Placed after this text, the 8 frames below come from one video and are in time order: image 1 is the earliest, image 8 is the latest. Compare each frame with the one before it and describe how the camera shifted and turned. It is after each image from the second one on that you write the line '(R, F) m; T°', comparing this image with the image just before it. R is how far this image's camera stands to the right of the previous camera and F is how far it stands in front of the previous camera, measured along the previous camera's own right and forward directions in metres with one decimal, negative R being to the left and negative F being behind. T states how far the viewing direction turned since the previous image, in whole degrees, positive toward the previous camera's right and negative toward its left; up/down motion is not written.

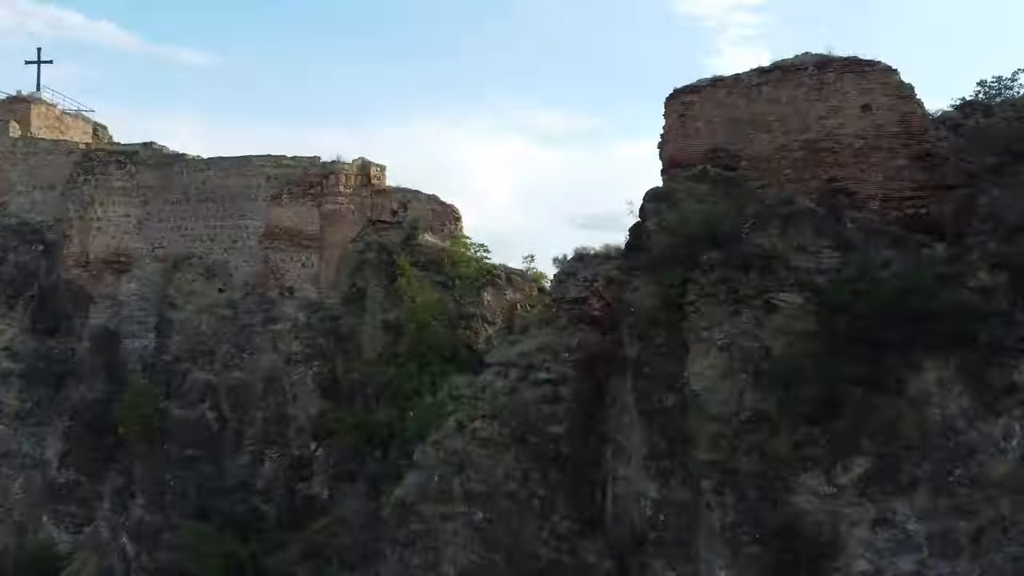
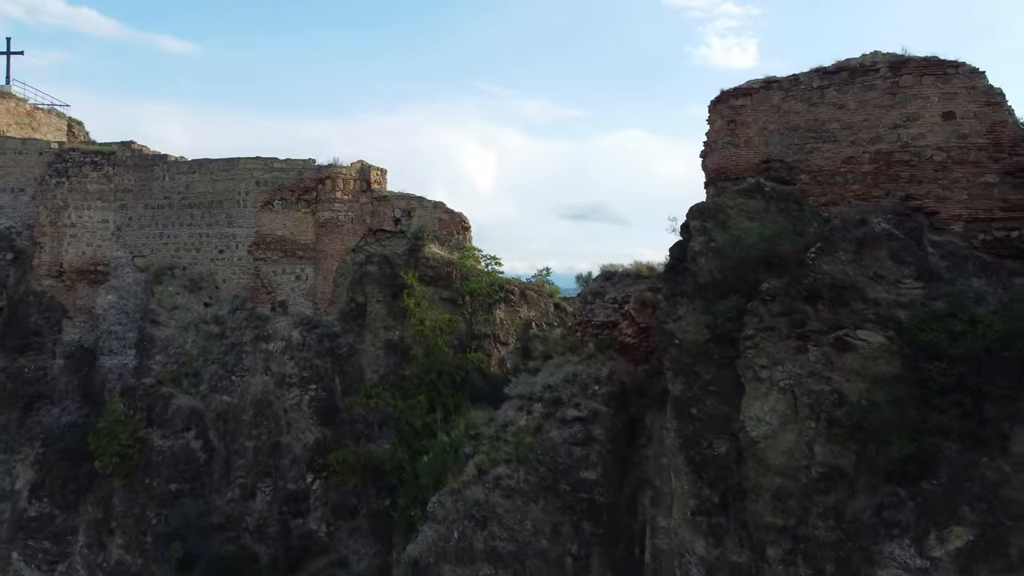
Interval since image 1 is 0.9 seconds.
(-0.4, +1.0) m; +1°
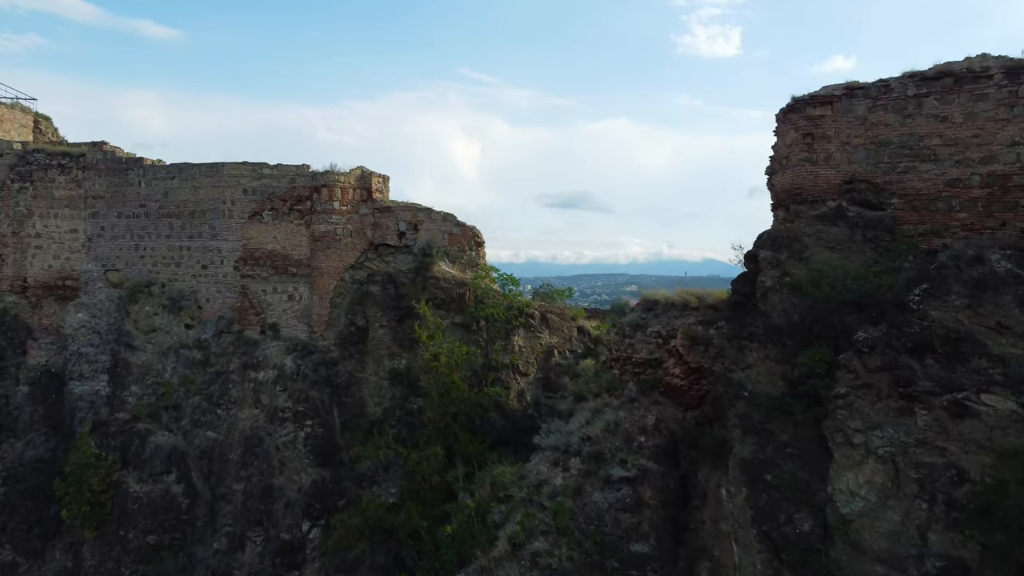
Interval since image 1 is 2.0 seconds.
(-0.5, +1.2) m; +1°
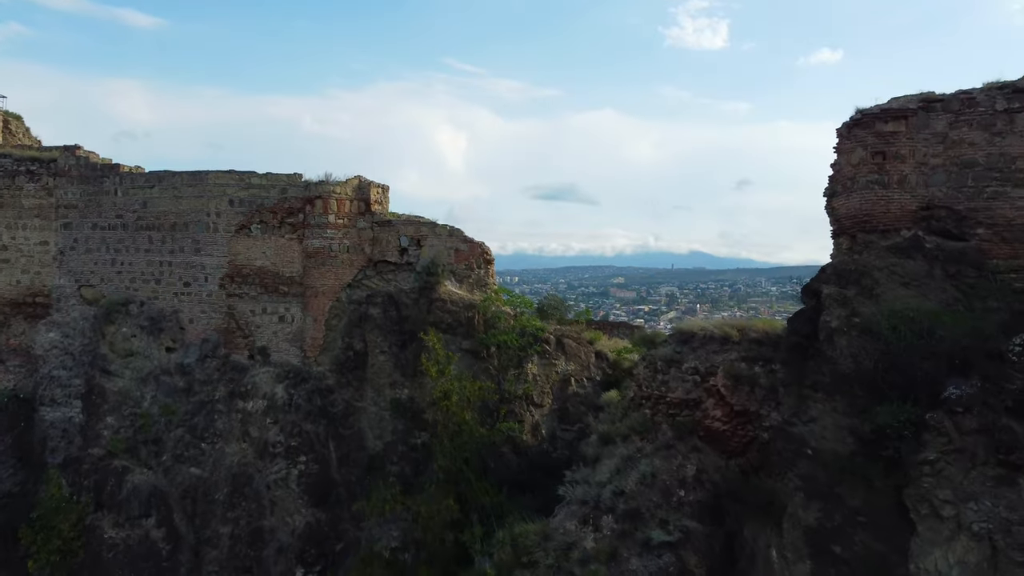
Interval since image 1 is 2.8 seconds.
(-0.3, +0.9) m; +1°
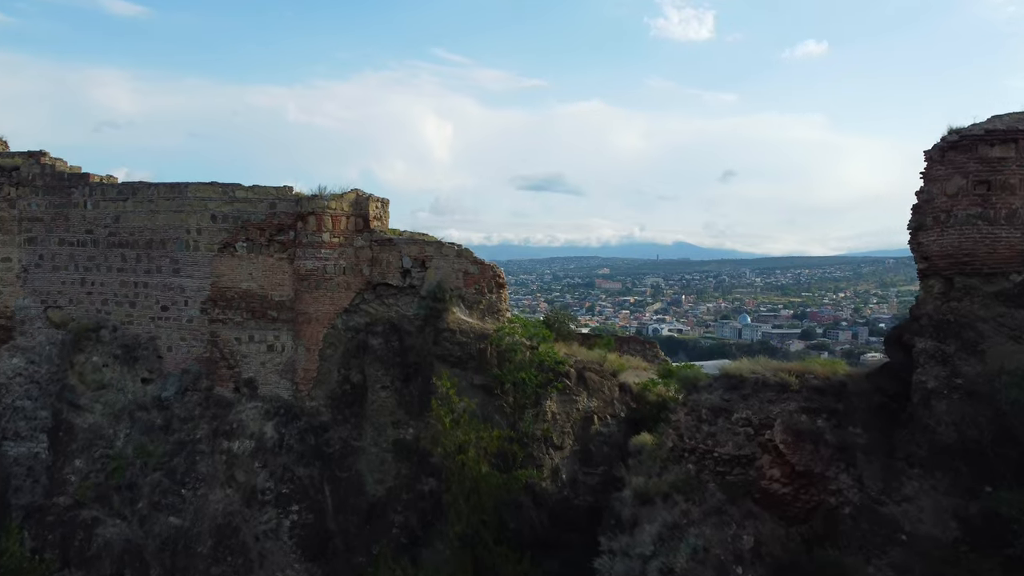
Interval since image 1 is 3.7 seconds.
(-0.3, +1.0) m; +1°
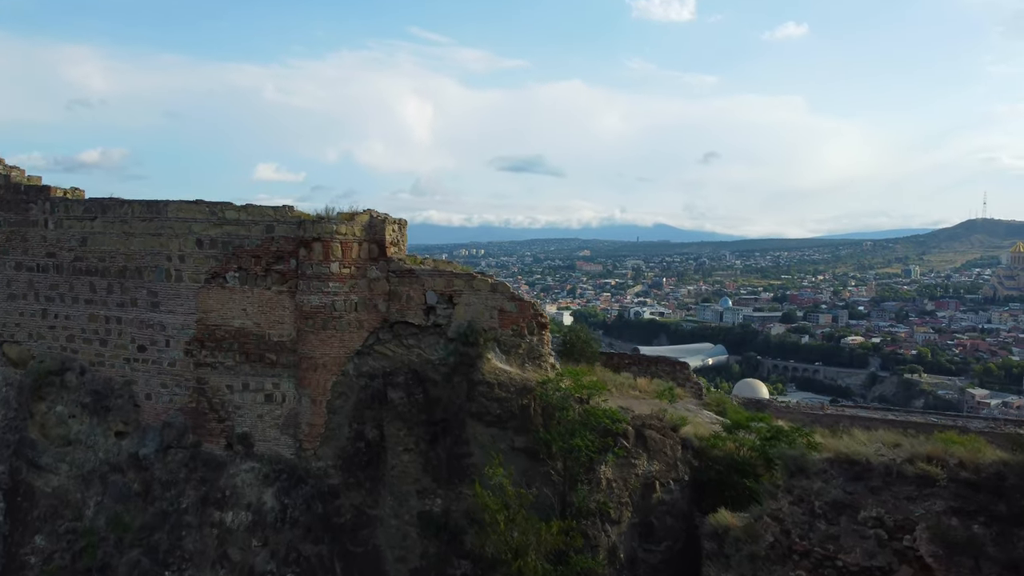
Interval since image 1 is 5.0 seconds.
(-0.6, +1.4) m; +1°
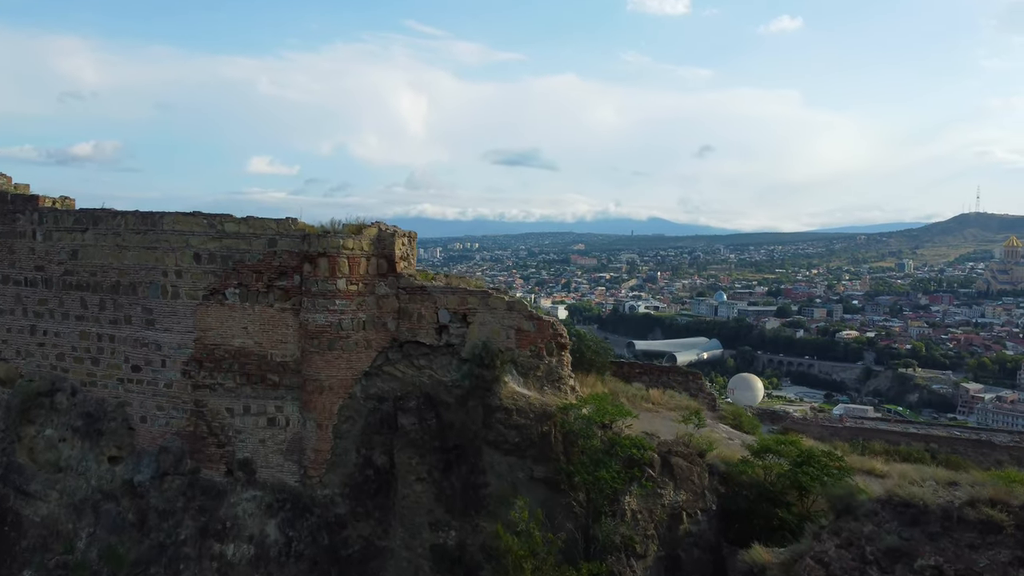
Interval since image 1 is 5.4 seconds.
(-0.2, +0.4) m; 0°
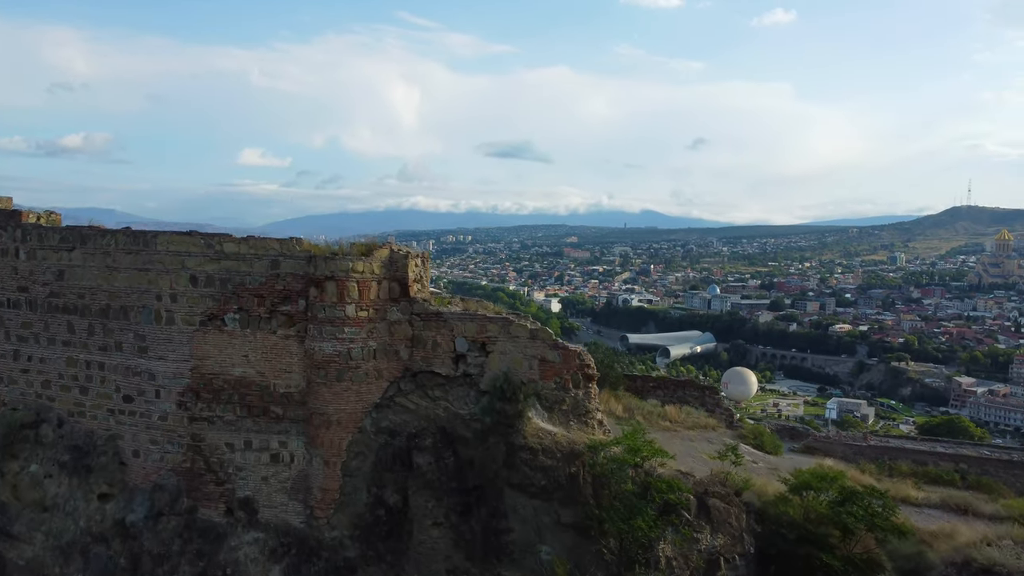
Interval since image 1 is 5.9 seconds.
(-0.2, +0.5) m; +1°
